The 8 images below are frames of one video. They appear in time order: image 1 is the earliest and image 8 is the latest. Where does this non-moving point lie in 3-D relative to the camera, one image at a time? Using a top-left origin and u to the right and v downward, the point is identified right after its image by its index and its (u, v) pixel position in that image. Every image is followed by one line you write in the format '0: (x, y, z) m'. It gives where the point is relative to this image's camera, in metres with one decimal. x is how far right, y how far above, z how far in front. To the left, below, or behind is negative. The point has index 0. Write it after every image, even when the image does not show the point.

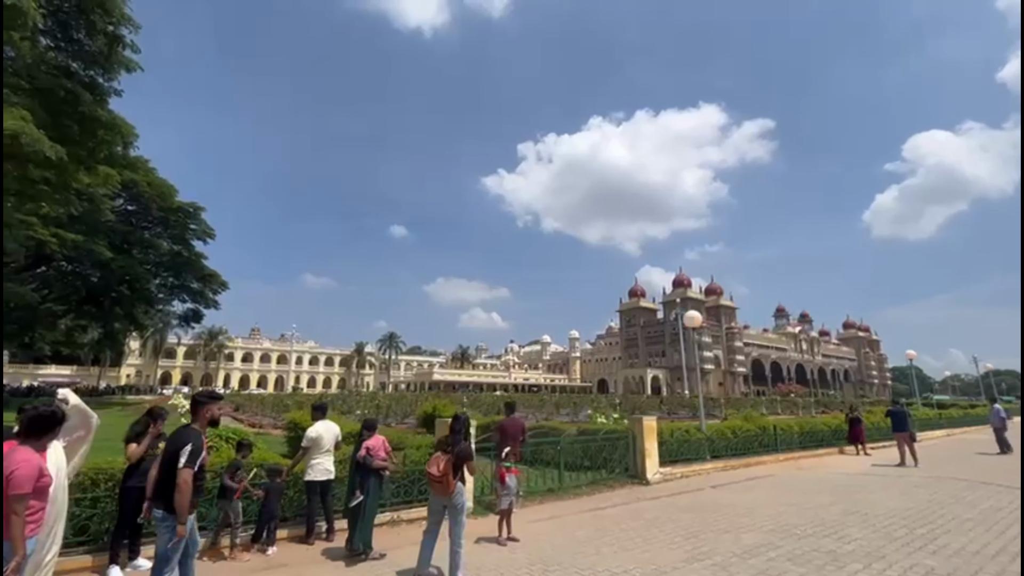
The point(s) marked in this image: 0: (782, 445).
0: (+7.5, -4.4, +13.2) m
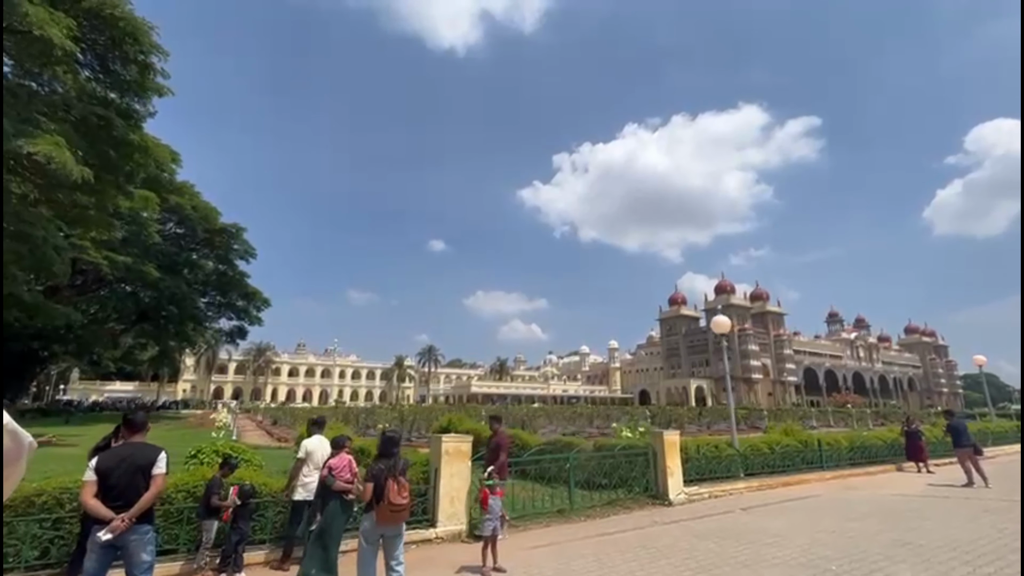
0: (+8.0, -4.4, +12.0) m
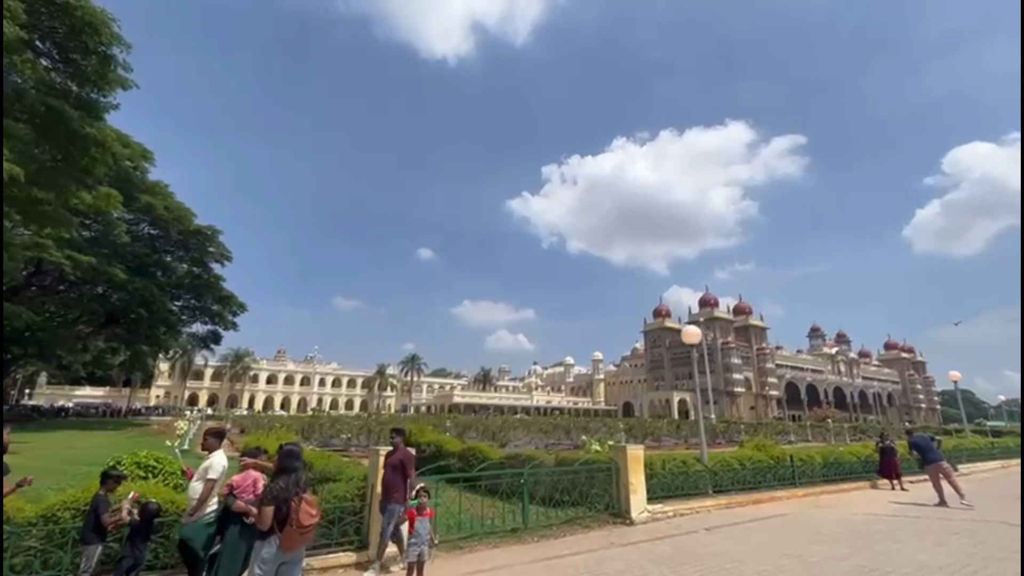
0: (+7.1, -4.7, +11.7) m
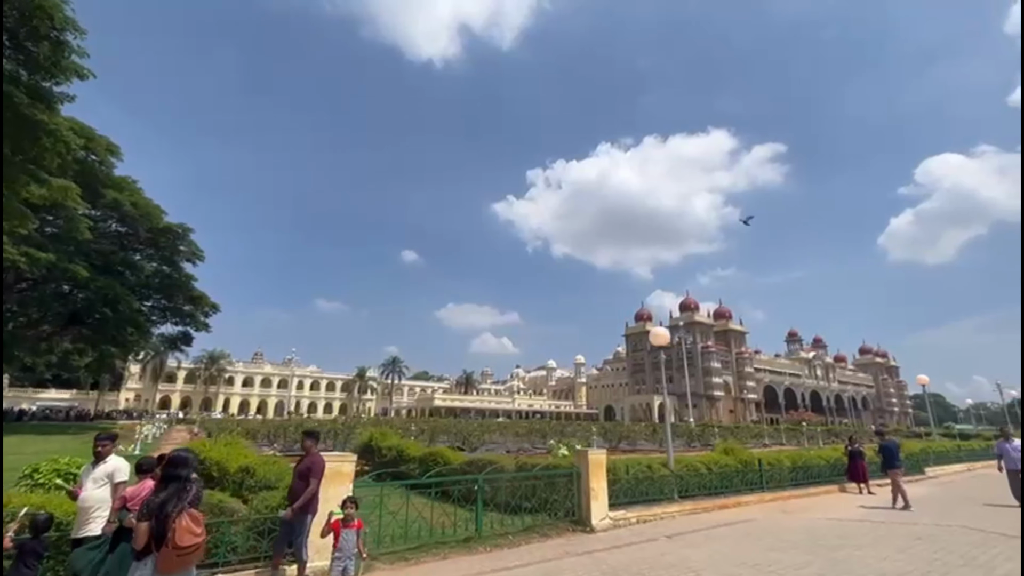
0: (+6.2, -4.7, +11.5) m
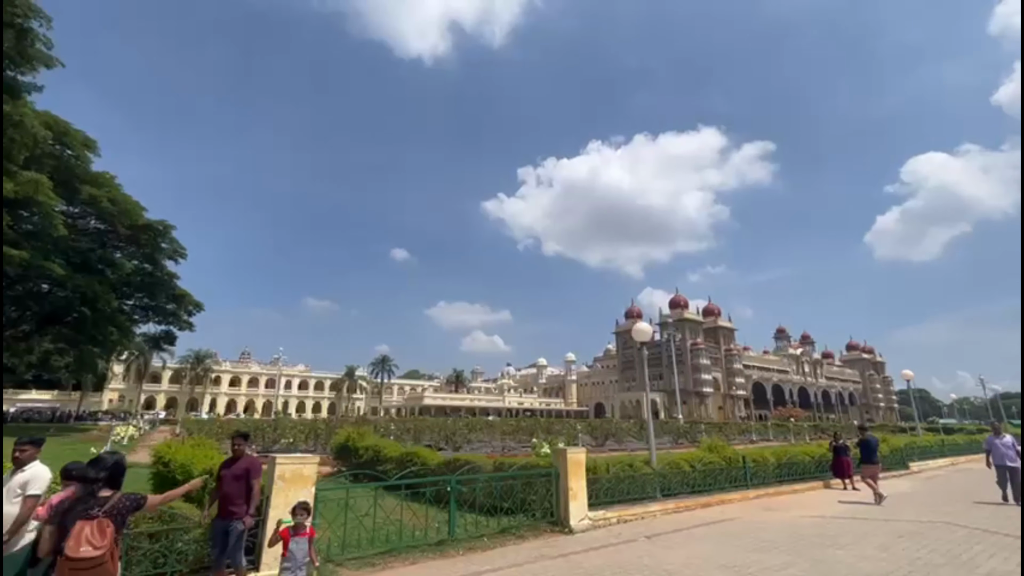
0: (+5.8, -4.6, +11.4) m
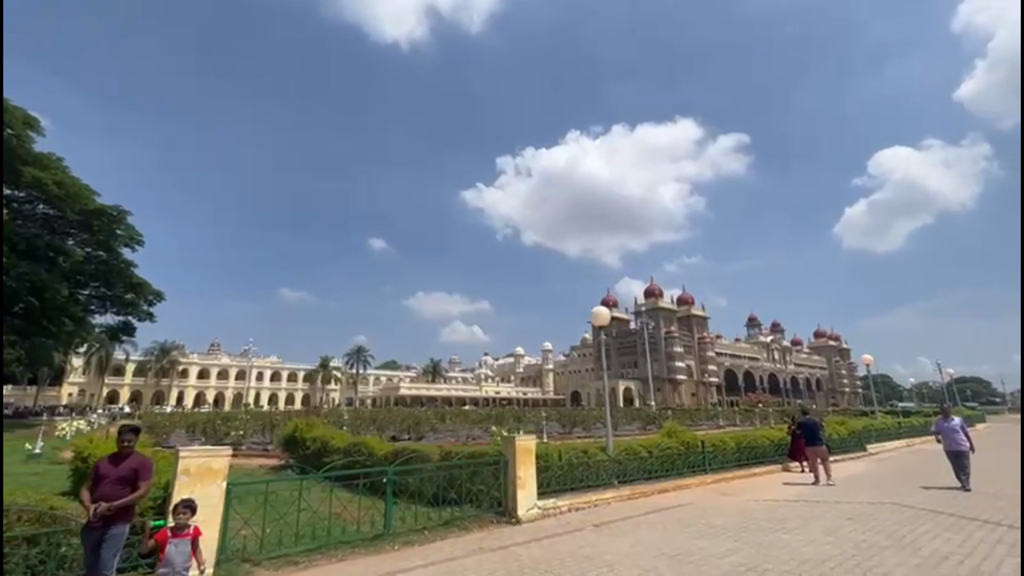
0: (+4.8, -4.2, +11.3) m
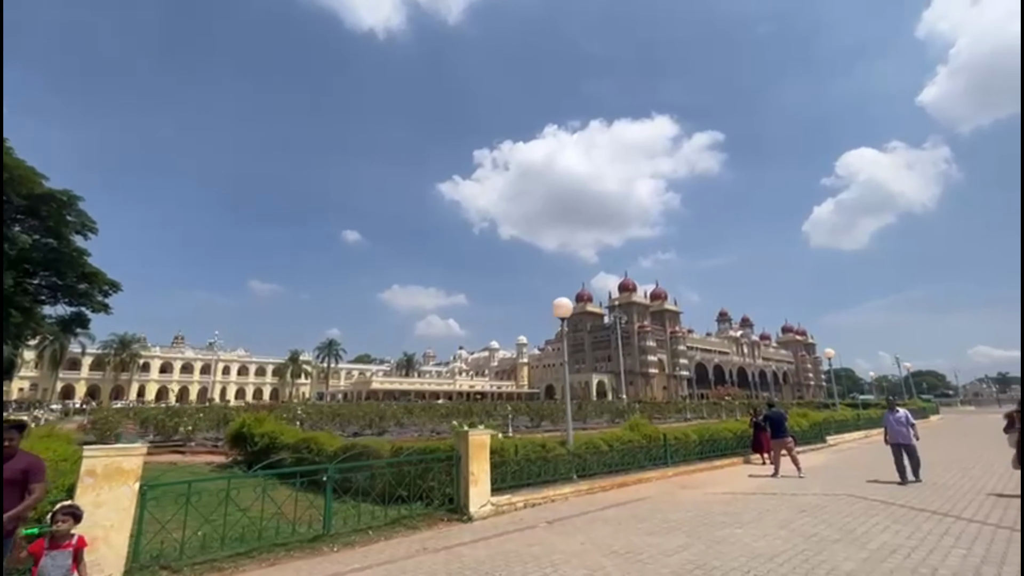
0: (+3.8, -4.0, +11.3) m
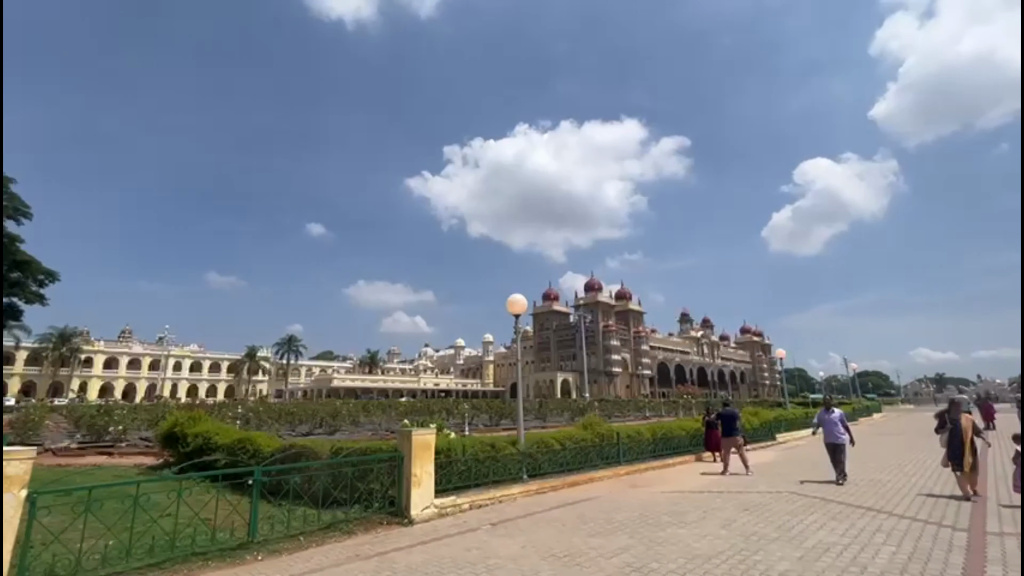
0: (+2.7, -4.0, +11.3) m
